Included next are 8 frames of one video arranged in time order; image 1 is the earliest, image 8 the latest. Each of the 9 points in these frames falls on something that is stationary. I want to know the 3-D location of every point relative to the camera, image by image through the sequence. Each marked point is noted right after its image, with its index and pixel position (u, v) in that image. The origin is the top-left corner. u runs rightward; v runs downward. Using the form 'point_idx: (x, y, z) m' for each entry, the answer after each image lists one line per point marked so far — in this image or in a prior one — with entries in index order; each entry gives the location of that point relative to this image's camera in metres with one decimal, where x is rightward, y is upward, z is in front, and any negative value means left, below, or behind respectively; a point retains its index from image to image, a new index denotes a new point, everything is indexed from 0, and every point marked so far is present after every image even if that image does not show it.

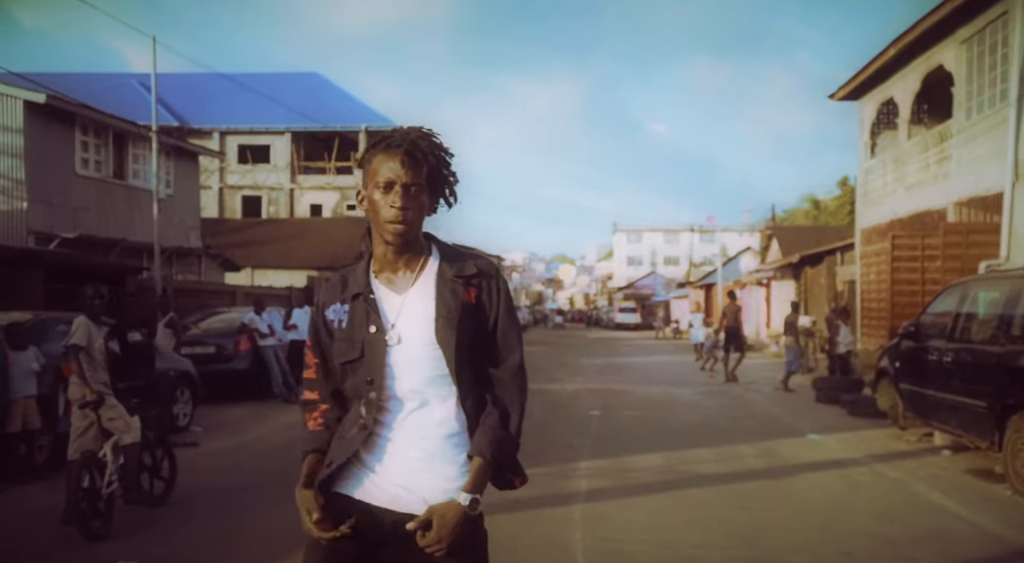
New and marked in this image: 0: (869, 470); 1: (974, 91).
0: (+3.3, -1.8, +7.5) m
1: (+5.6, +2.6, +9.5) m
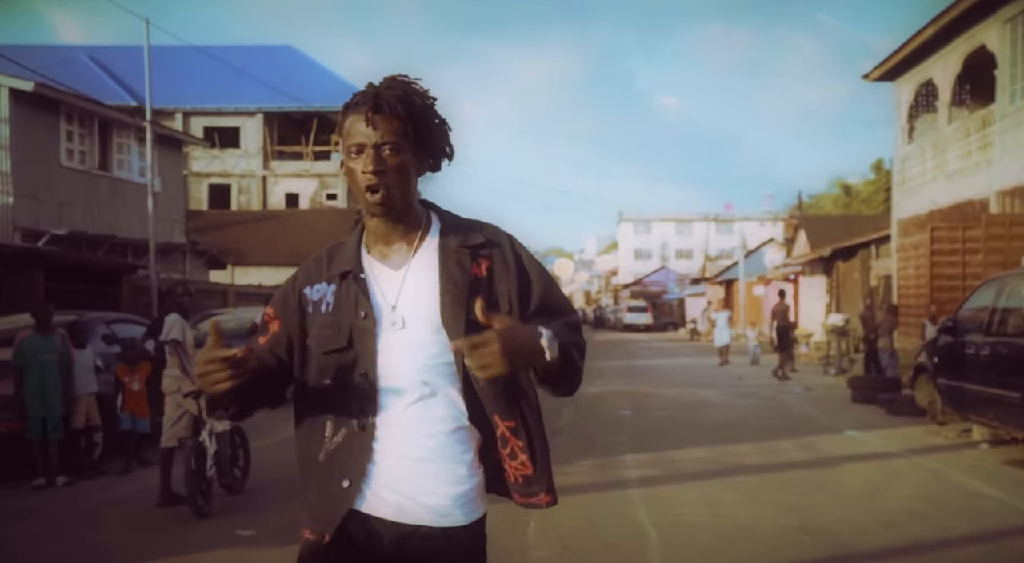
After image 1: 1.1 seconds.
0: (+3.8, -1.7, +7.7) m
1: (+6.1, +2.7, +9.6) m
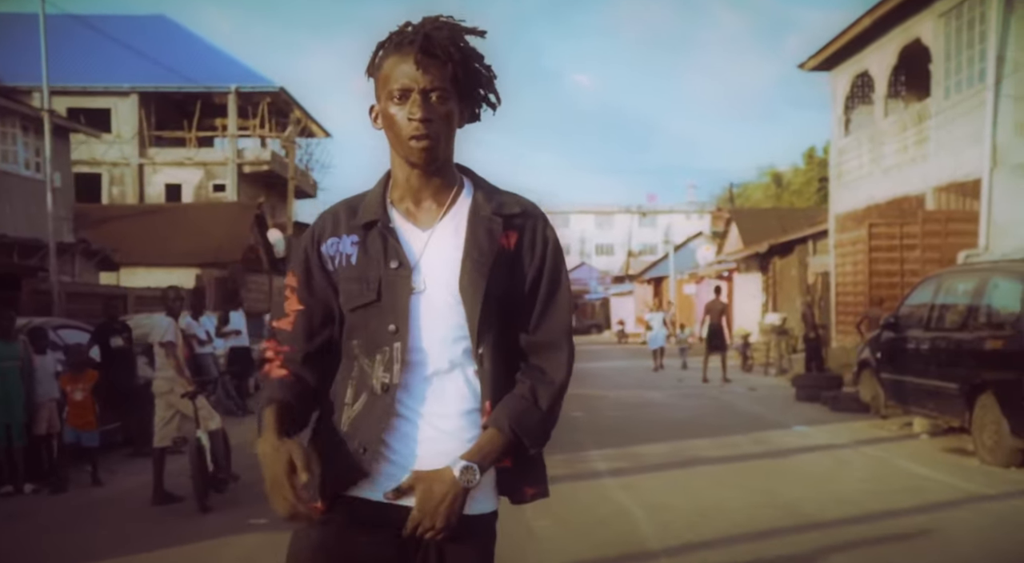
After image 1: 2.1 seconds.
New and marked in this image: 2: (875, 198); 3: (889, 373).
0: (+3.5, -1.7, +8.1) m
1: (+5.7, +2.7, +10.2) m
2: (+5.9, +1.3, +12.8) m
3: (+4.4, -1.1, +9.2) m
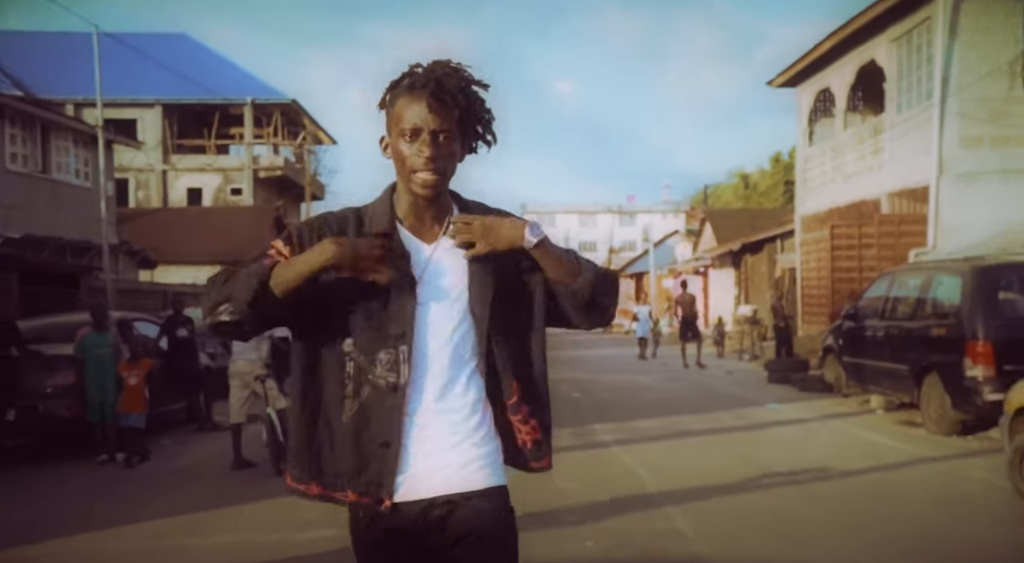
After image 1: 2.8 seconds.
0: (+3.6, -1.7, +9.4) m
1: (+5.7, +2.8, +11.5) m
2: (+5.8, +1.4, +14.0) m
3: (+4.4, -1.0, +10.5) m
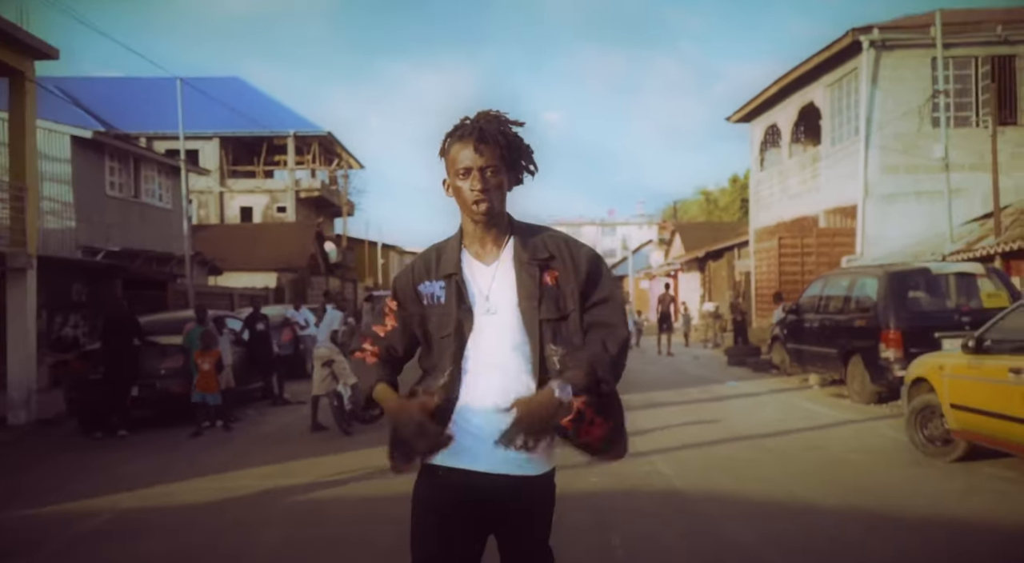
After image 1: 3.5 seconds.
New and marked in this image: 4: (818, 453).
0: (+3.8, -1.7, +11.7) m
1: (+5.7, +2.8, +13.9) m
2: (+5.7, +1.4, +16.4) m
3: (+4.5, -1.0, +12.8) m
4: (+3.4, -1.9, +8.9) m
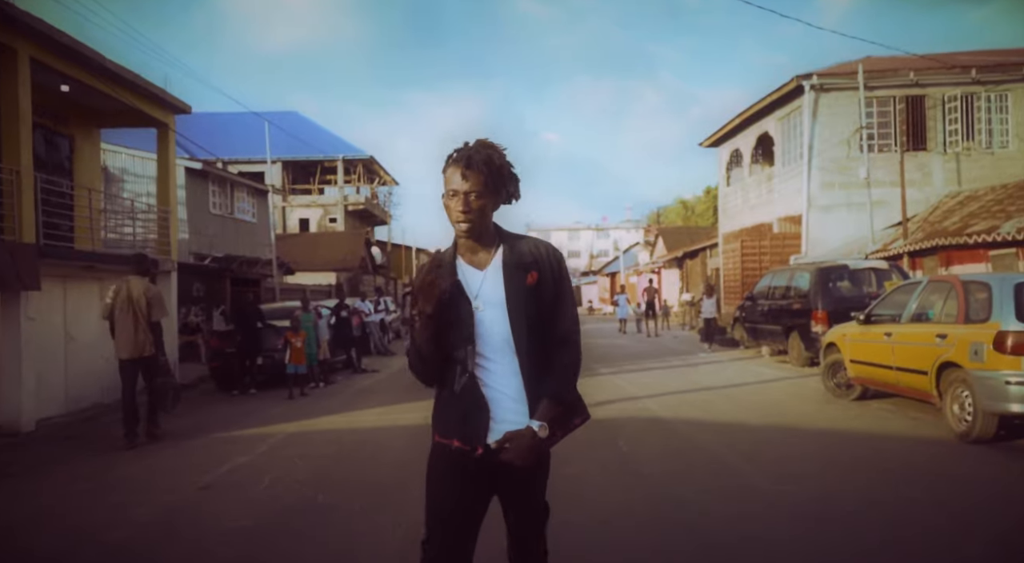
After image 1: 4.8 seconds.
0: (+4.1, -1.6, +15.0) m
1: (+6.0, +2.9, +17.3) m
2: (+5.9, +1.5, +19.8) m
3: (+4.9, -0.9, +16.2) m
4: (+3.9, -1.8, +12.3) m
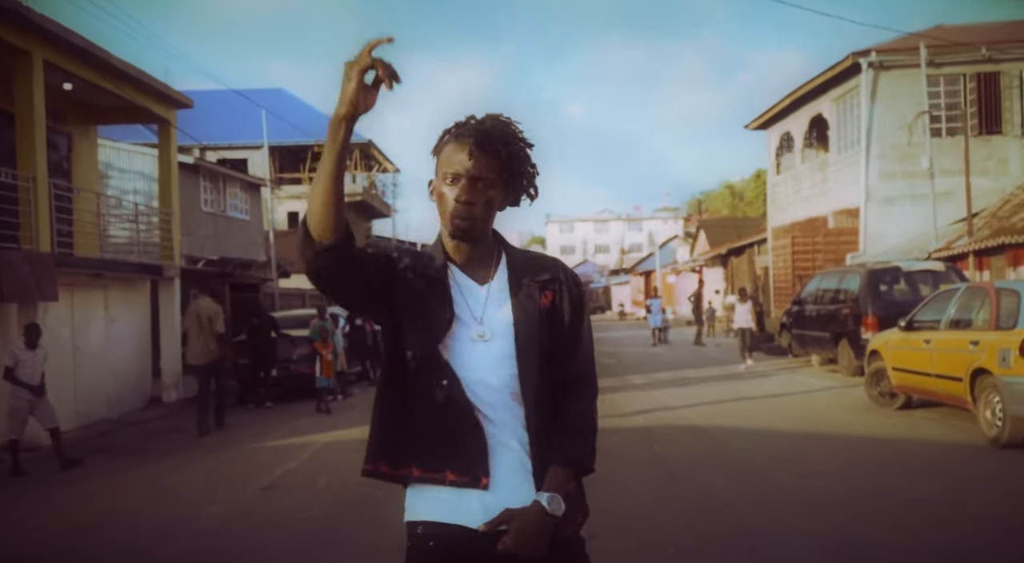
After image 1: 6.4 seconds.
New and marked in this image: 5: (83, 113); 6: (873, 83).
0: (+4.7, -1.6, +13.7) m
1: (+6.6, +2.9, +15.8) m
2: (+6.7, +1.5, +18.4) m
3: (+5.4, -0.9, +14.8) m
4: (+4.2, -1.8, +11.0) m
5: (-6.6, +2.6, +12.2) m
6: (+6.7, +3.6, +14.7) m
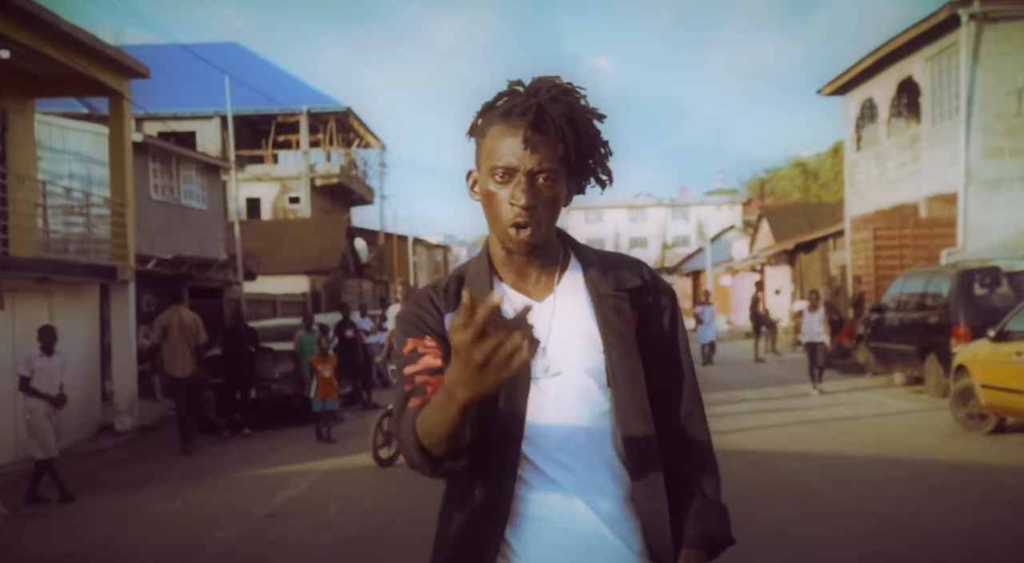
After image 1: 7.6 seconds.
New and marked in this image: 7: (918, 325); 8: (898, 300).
0: (+4.9, -1.6, +11.1) m
1: (+7.0, +2.9, +13.2) m
2: (+7.2, +1.4, +15.7) m
3: (+5.8, -0.9, +12.2) m
4: (+4.4, -1.8, +8.4) m
5: (-6.4, +2.5, +10.4) m
6: (+7.0, +3.6, +12.1) m
7: (+5.8, -0.5, +10.7) m
8: (+5.9, -0.2, +11.6) m
